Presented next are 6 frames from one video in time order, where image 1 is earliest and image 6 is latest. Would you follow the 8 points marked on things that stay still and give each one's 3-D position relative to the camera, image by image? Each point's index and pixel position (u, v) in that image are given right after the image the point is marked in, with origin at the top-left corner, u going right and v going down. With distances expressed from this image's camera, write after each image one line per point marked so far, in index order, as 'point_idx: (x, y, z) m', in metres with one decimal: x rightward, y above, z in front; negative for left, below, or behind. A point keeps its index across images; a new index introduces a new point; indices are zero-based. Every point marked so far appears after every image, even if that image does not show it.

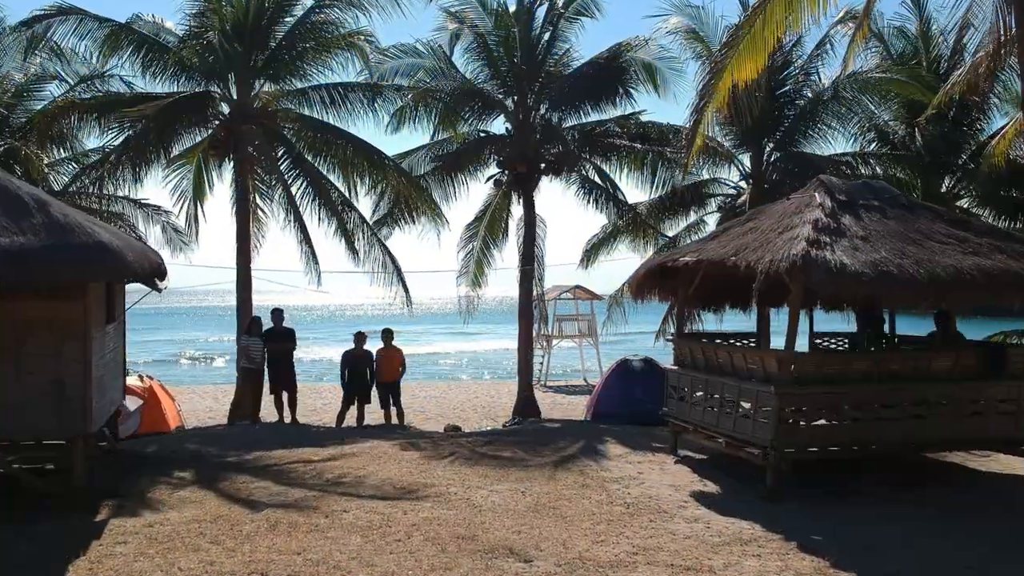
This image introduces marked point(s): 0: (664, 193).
0: (+2.2, +1.4, +14.1) m
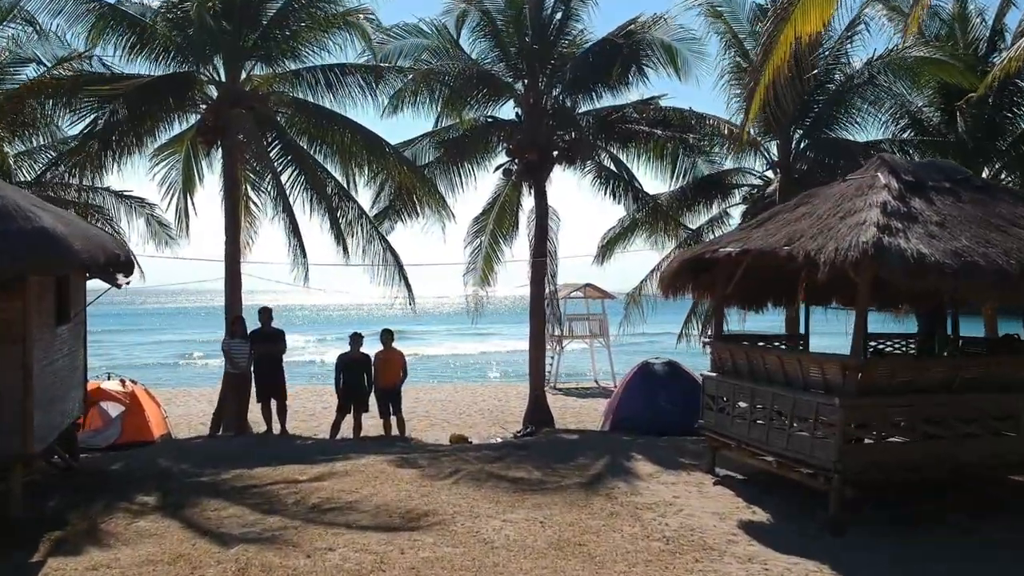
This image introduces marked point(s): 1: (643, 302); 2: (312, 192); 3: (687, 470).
0: (+2.3, +1.4, +13.2) m
1: (+1.9, -0.2, +13.9) m
2: (-2.3, +1.1, +11.4) m
3: (+1.2, -1.3, +6.8) m
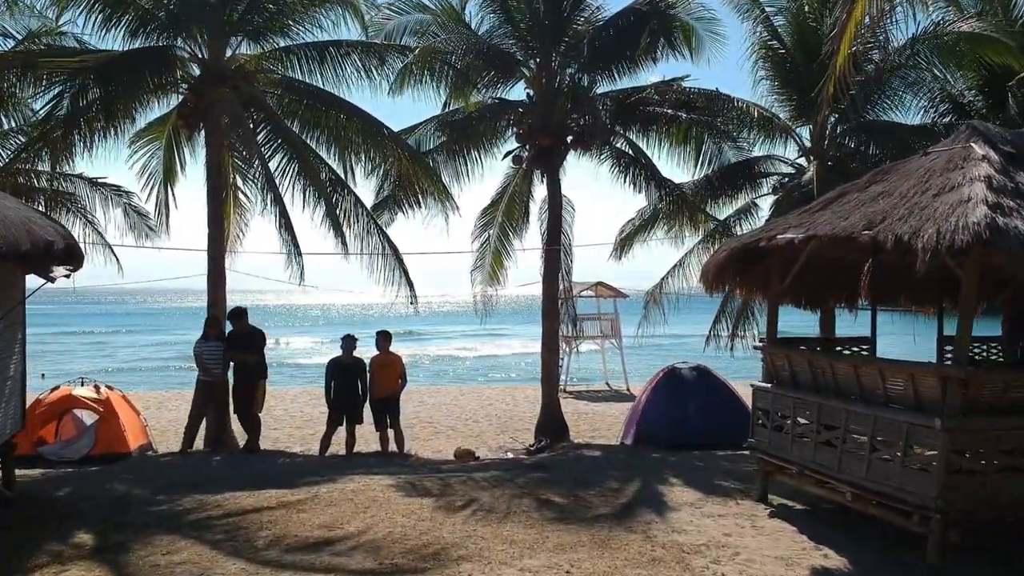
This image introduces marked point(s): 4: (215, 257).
0: (+2.5, +1.5, +12.1) m
1: (+2.0, -0.2, +12.8) m
2: (-2.2, +1.1, +10.4) m
3: (+1.3, -1.2, +5.7) m
4: (-3.1, +0.3, +10.2) m
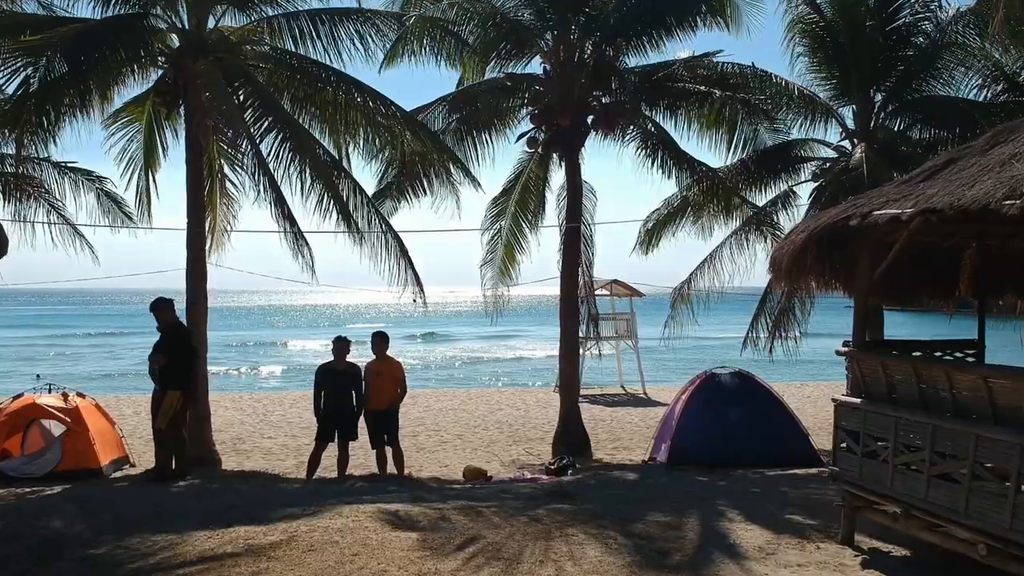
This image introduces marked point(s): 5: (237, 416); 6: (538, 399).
0: (+2.6, +1.5, +11.0) m
1: (+2.2, -0.1, +11.7) m
2: (-2.1, +1.2, +9.3) m
3: (+1.4, -1.2, +4.6) m
4: (-3.0, +0.3, +9.1) m
5: (-4.8, -2.2, +16.9) m
6: (+0.5, -2.2, +19.6) m
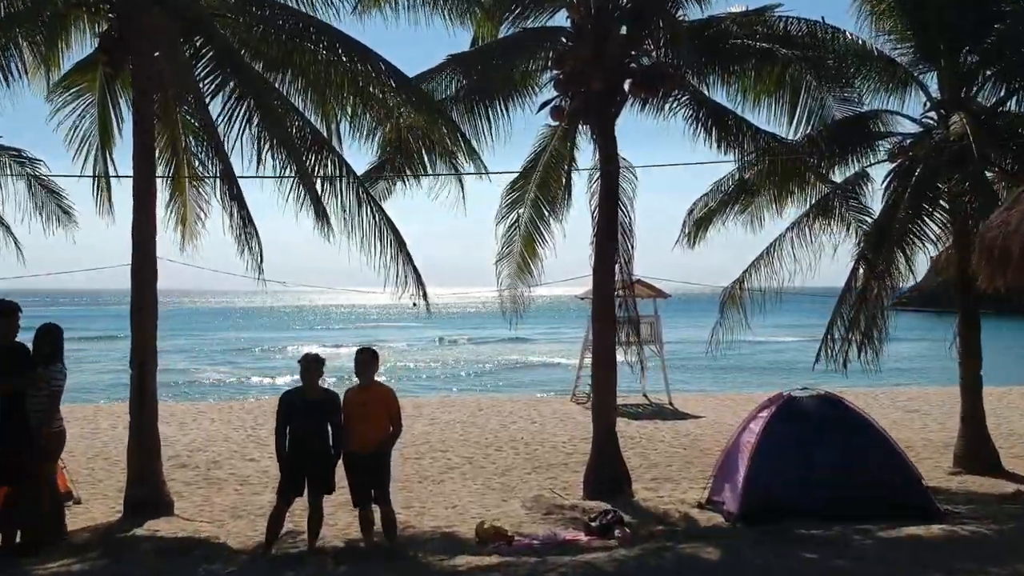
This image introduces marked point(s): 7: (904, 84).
0: (+2.8, +1.5, +9.2) m
1: (+2.4, -0.1, +9.9) m
2: (-1.9, +1.2, +7.5) m
3: (+1.6, -1.2, +2.8) m
4: (-2.8, +0.3, +7.3) m
5: (-4.5, -2.2, +15.1) m
6: (+0.8, -2.2, +17.8) m
7: (+3.8, +2.0, +9.4) m
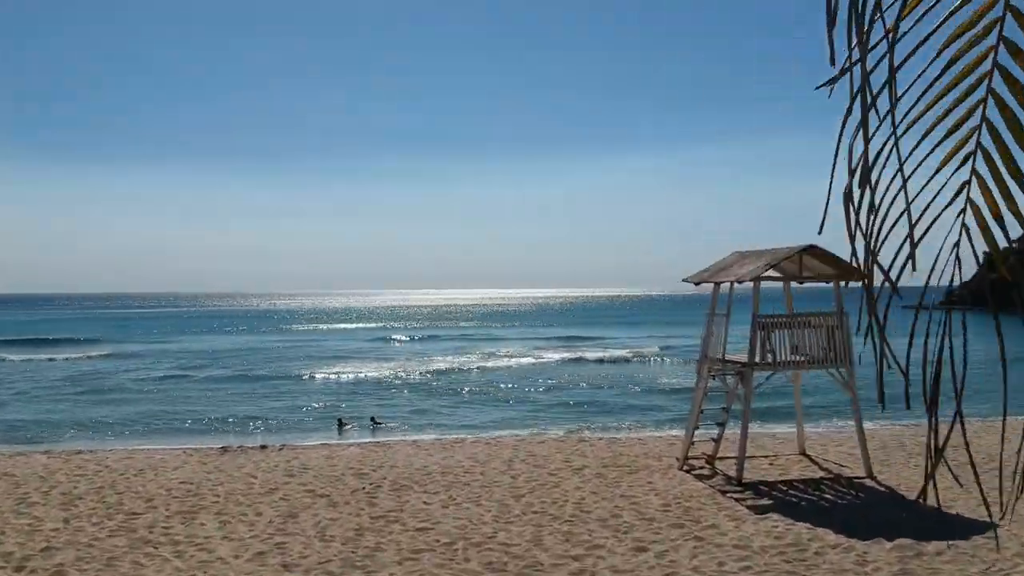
0: (+3.3, +1.8, 0.0) m
1: (+2.9, +0.2, +0.7) m
2: (-1.5, +1.5, -1.6) m
3: (+1.9, -0.9, -6.4) m
4: (-2.4, +0.6, -1.8) m
5: (-3.9, -2.0, +6.0) m
6: (+1.4, -2.0, +8.6) m
7: (+4.3, +2.3, +0.1) m
